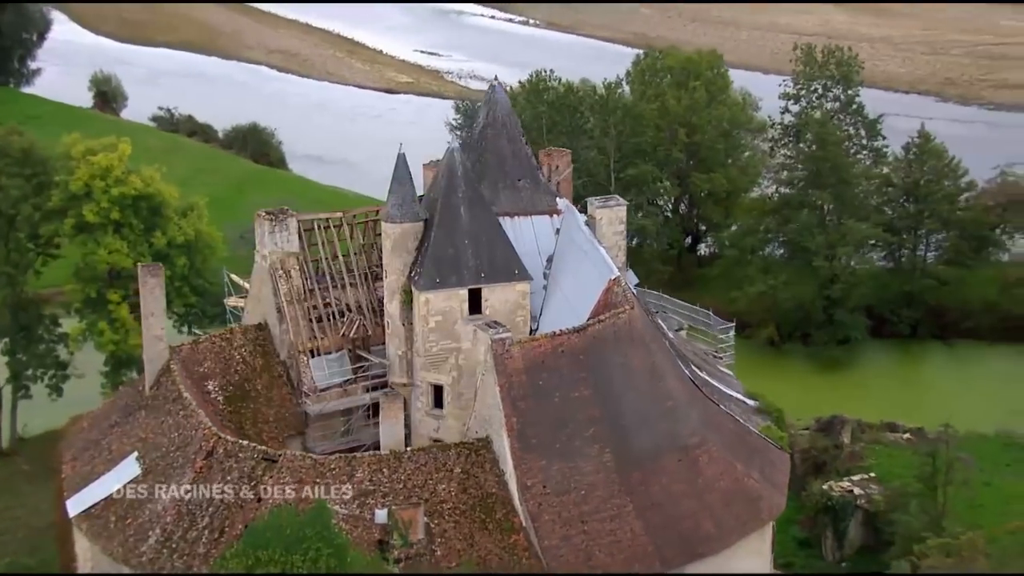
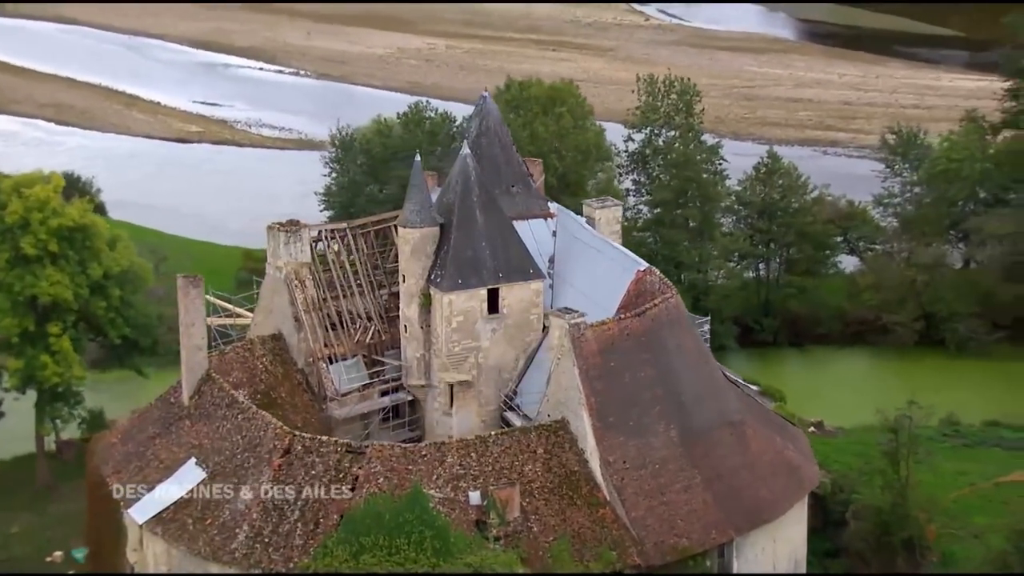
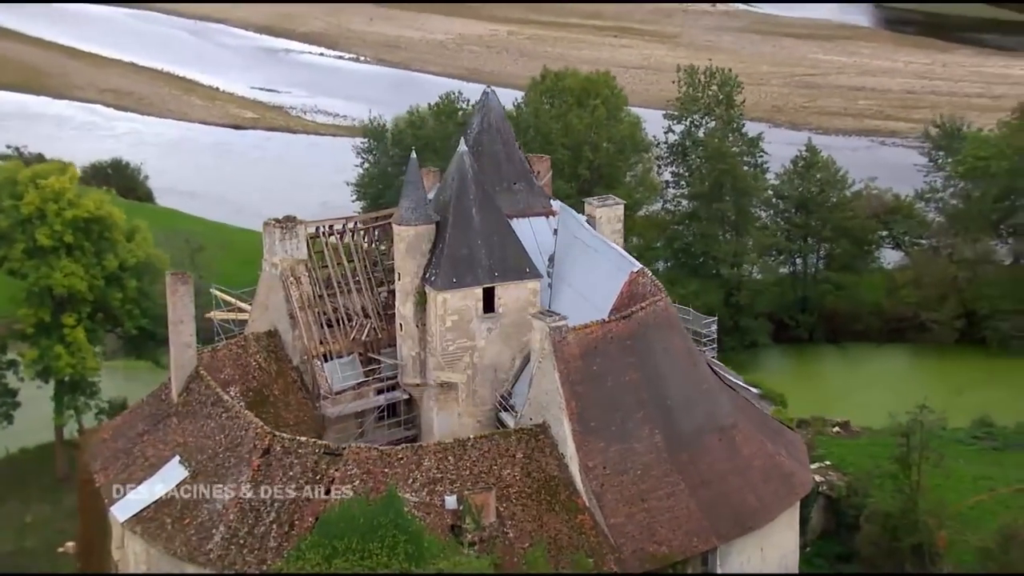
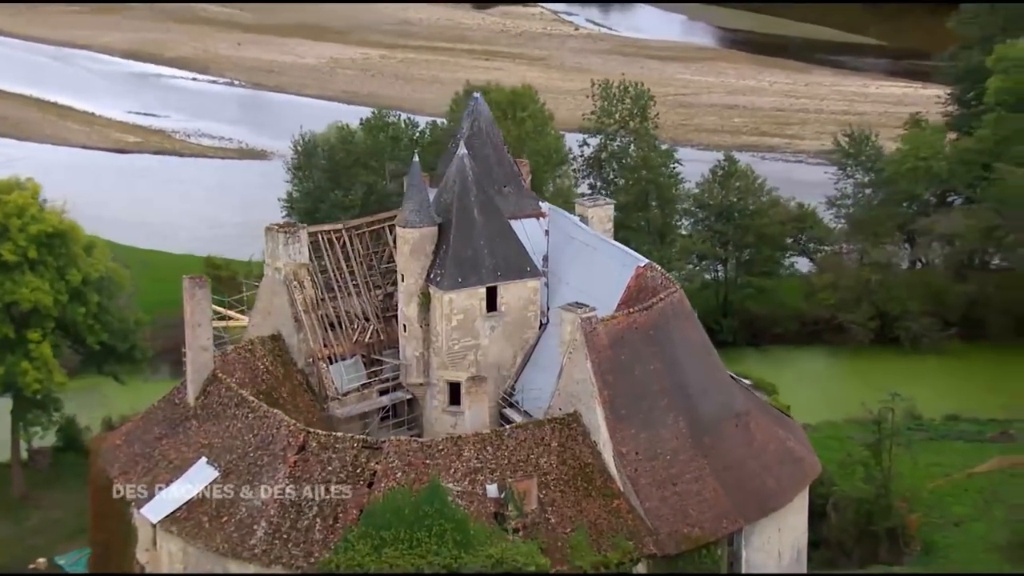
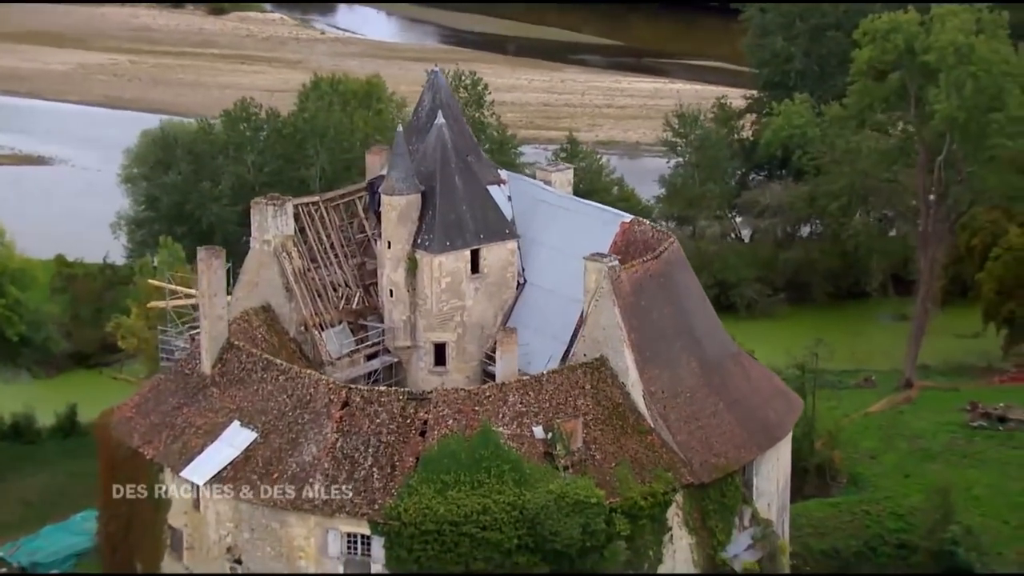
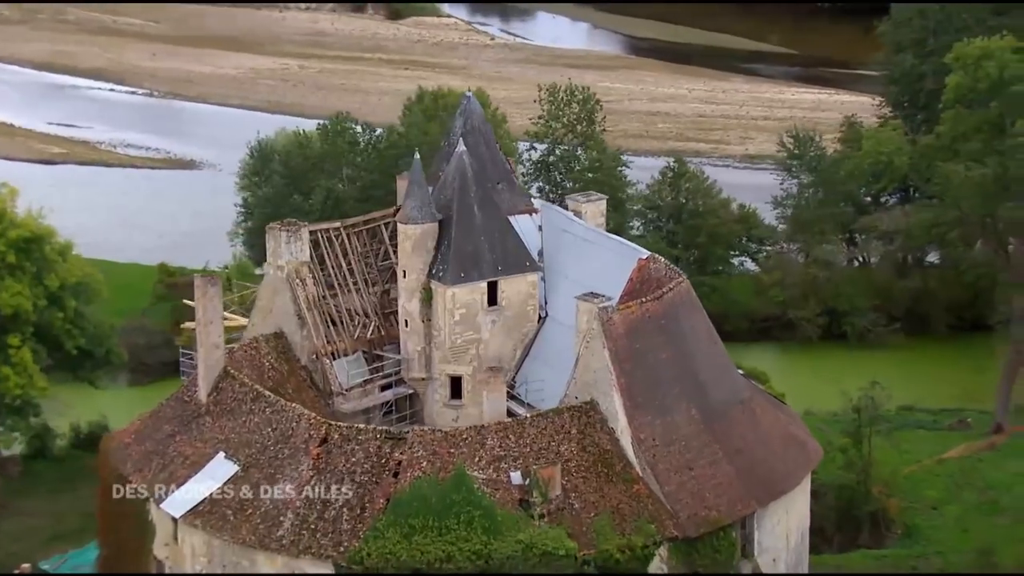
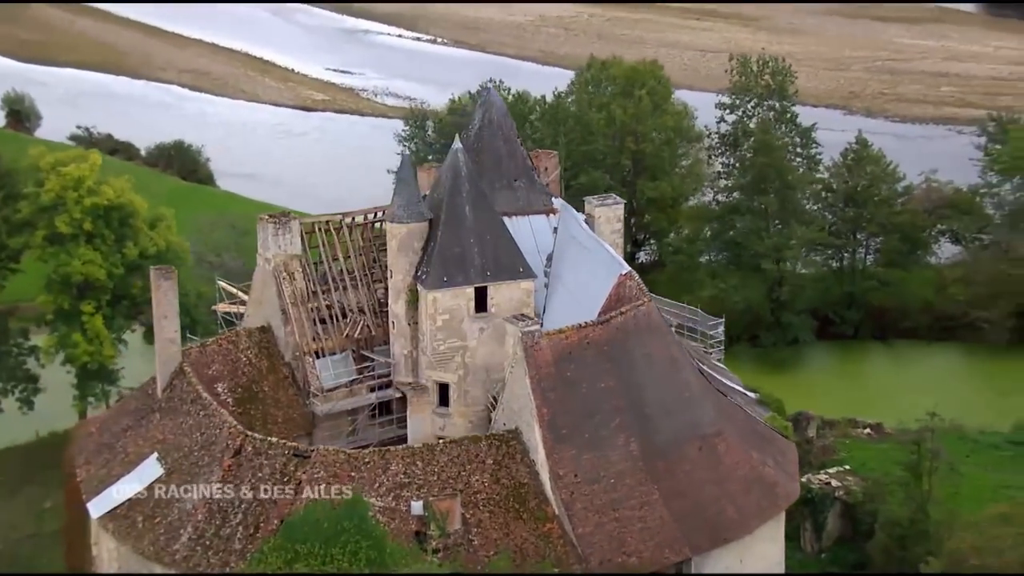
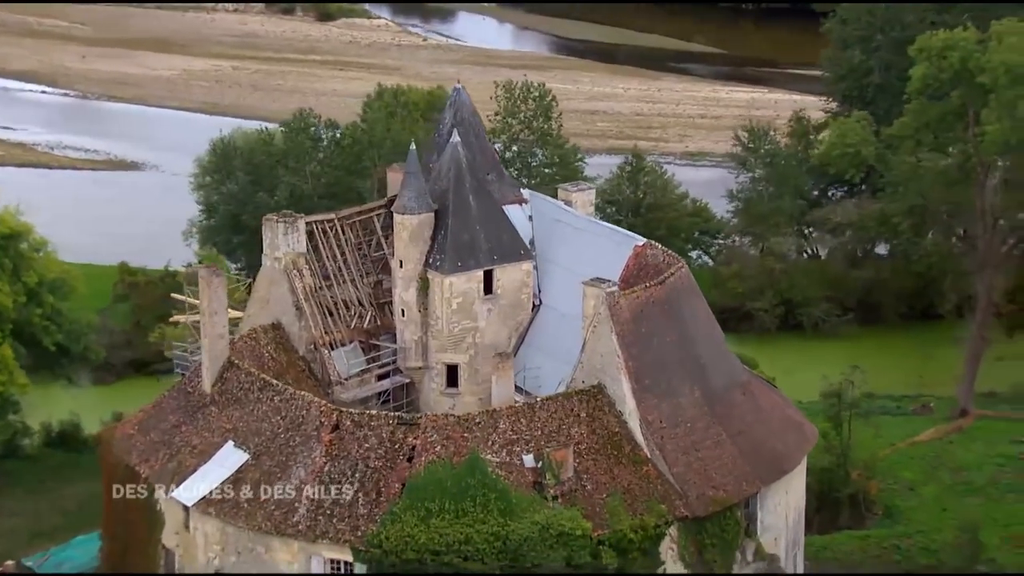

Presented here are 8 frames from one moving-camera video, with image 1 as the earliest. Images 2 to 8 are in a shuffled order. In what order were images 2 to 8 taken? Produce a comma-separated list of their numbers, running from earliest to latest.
7, 3, 2, 4, 6, 8, 5
